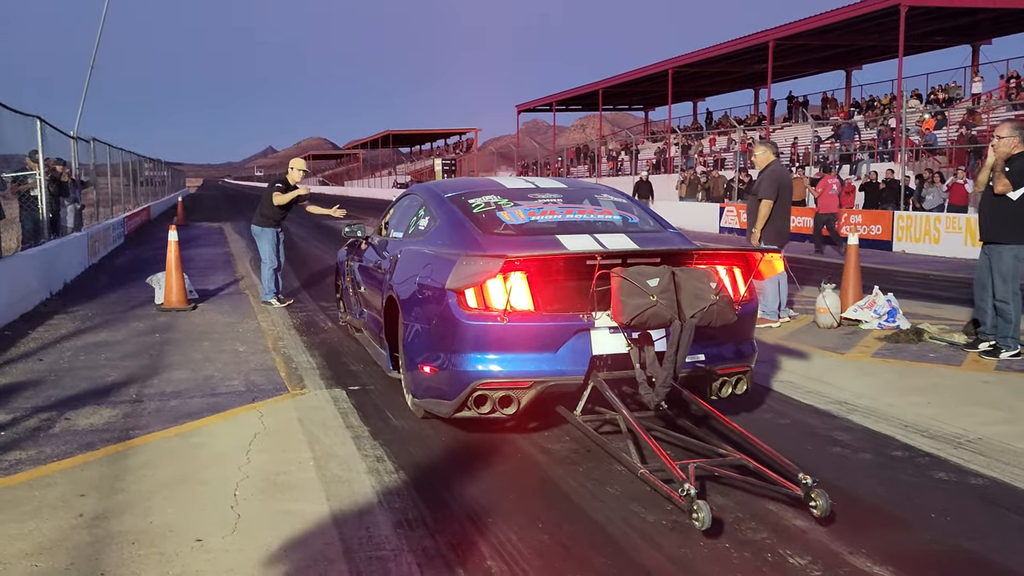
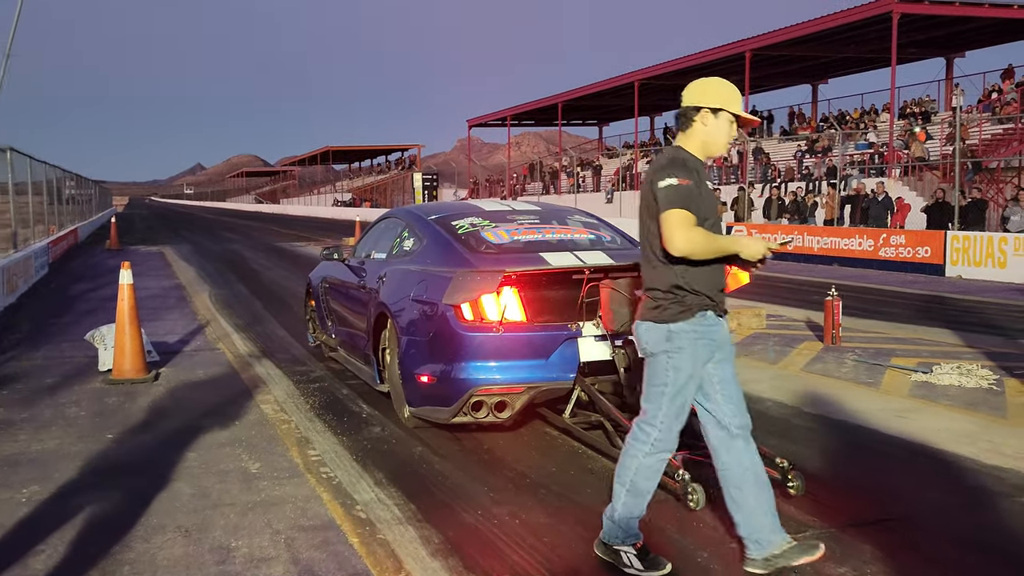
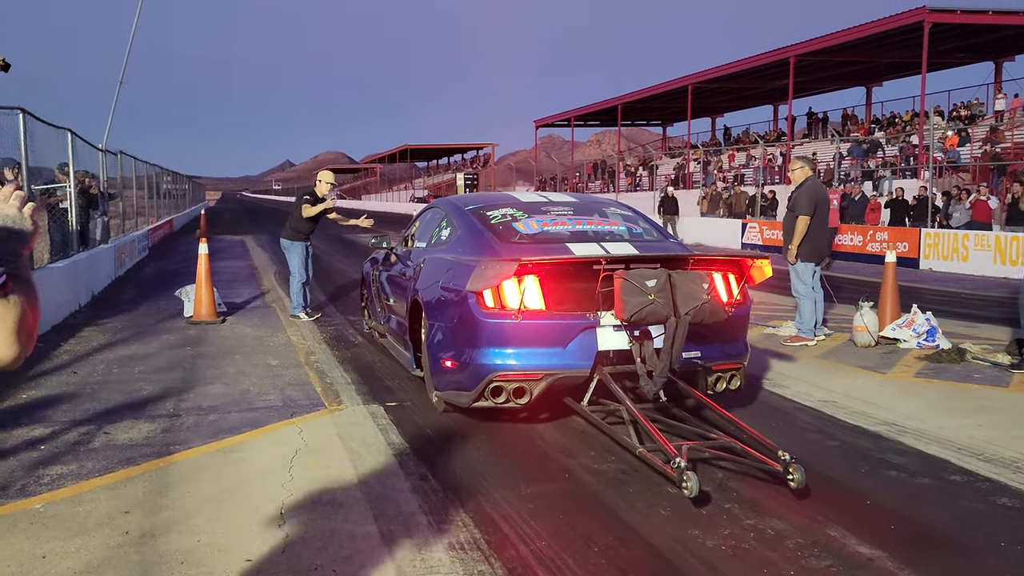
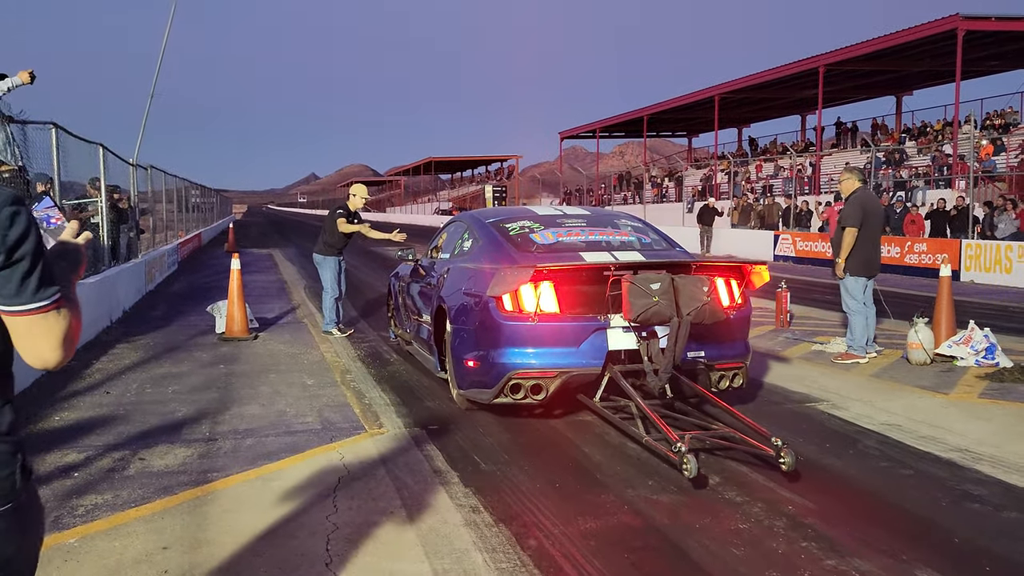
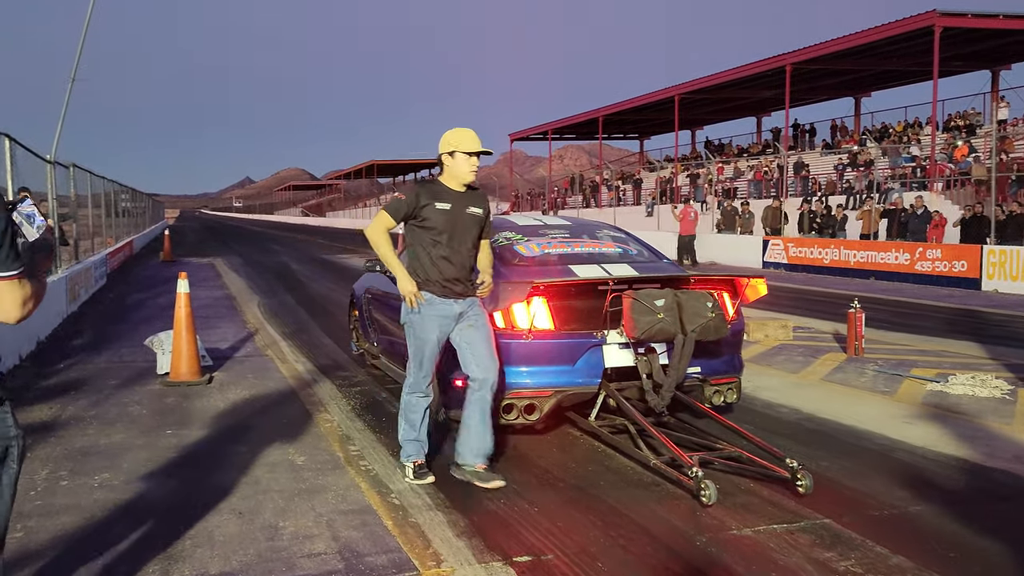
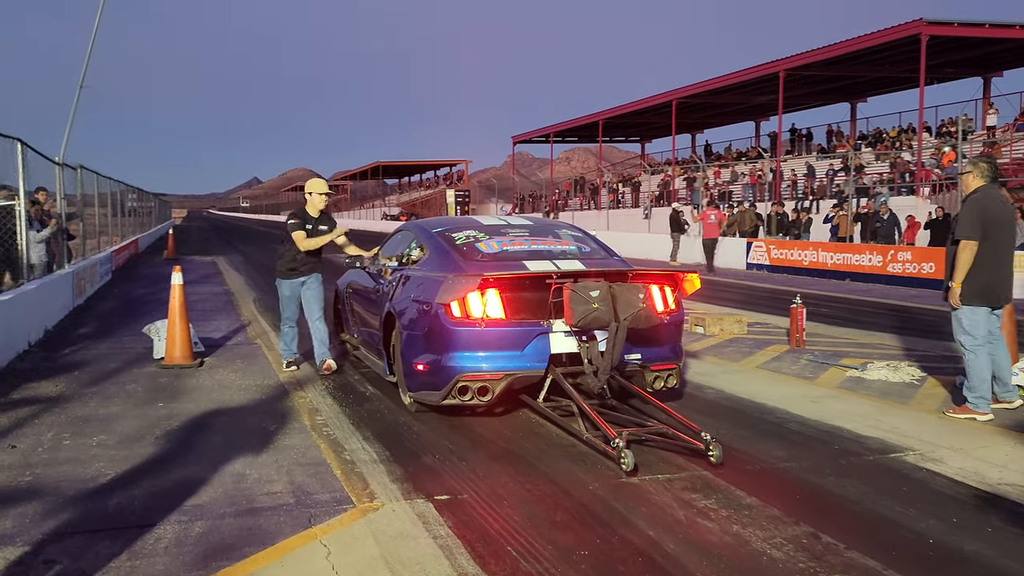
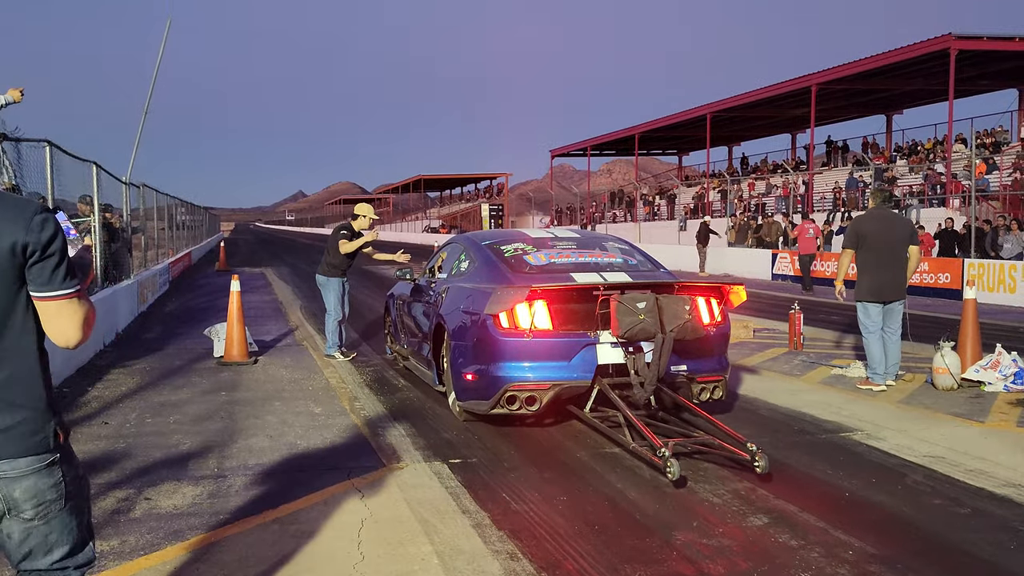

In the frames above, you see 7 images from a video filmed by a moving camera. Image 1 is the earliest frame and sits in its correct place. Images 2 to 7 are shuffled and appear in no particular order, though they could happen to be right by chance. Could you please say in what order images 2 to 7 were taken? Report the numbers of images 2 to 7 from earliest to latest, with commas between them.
3, 4, 7, 6, 5, 2
